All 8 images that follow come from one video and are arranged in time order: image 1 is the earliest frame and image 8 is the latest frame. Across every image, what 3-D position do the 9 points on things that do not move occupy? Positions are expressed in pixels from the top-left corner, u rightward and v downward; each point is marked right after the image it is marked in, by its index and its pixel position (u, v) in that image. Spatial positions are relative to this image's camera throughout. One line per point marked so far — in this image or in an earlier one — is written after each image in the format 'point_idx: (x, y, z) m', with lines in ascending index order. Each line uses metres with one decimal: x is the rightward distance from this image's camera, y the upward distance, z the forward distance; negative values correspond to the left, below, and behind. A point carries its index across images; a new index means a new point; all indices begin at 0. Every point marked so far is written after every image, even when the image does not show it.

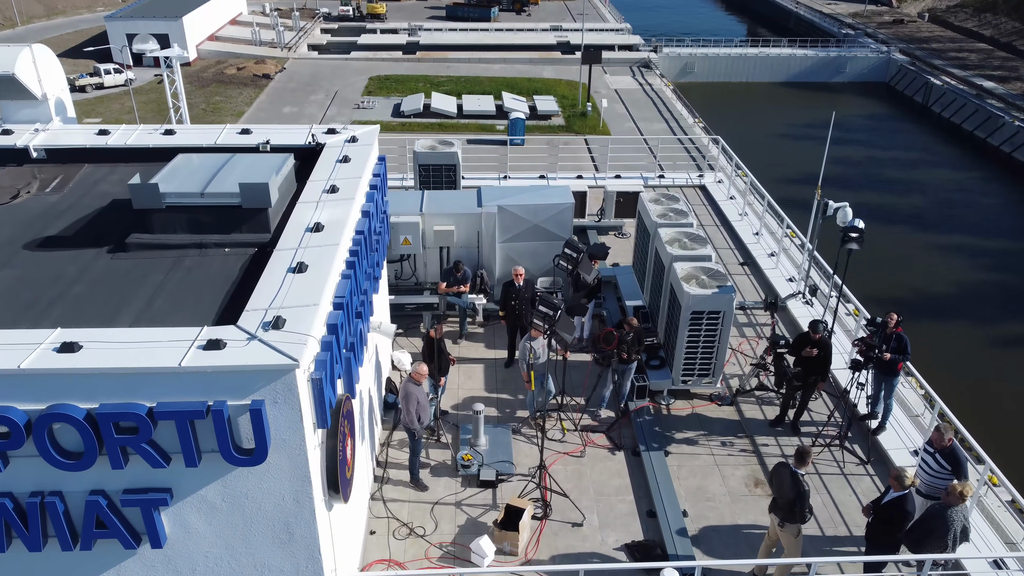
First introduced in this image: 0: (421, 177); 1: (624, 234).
0: (-1.6, +2.0, +14.2) m
1: (+2.1, +1.0, +14.8) m
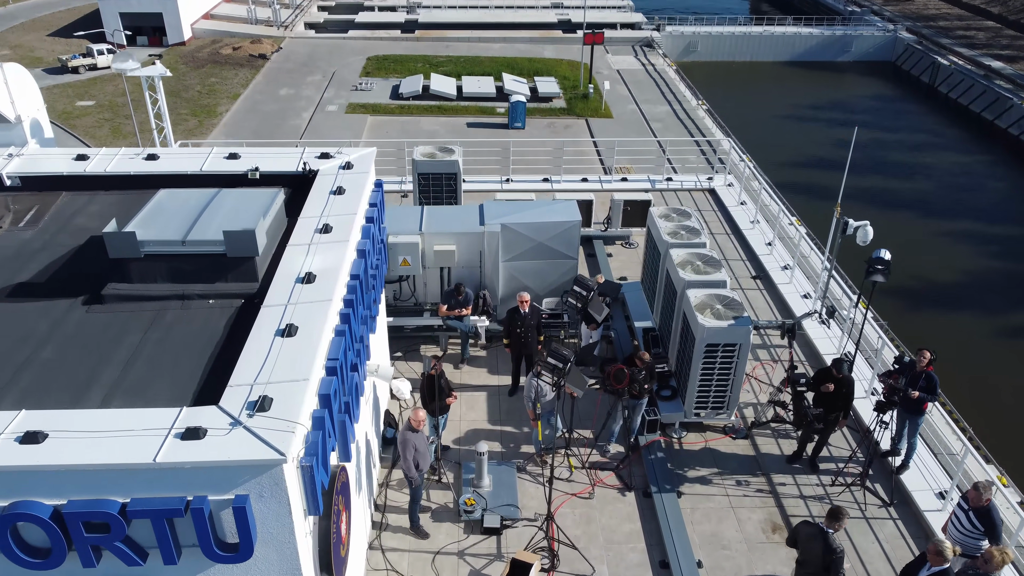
0: (-1.5, +1.7, +13.6) m
1: (+2.1, +0.8, +14.2) m
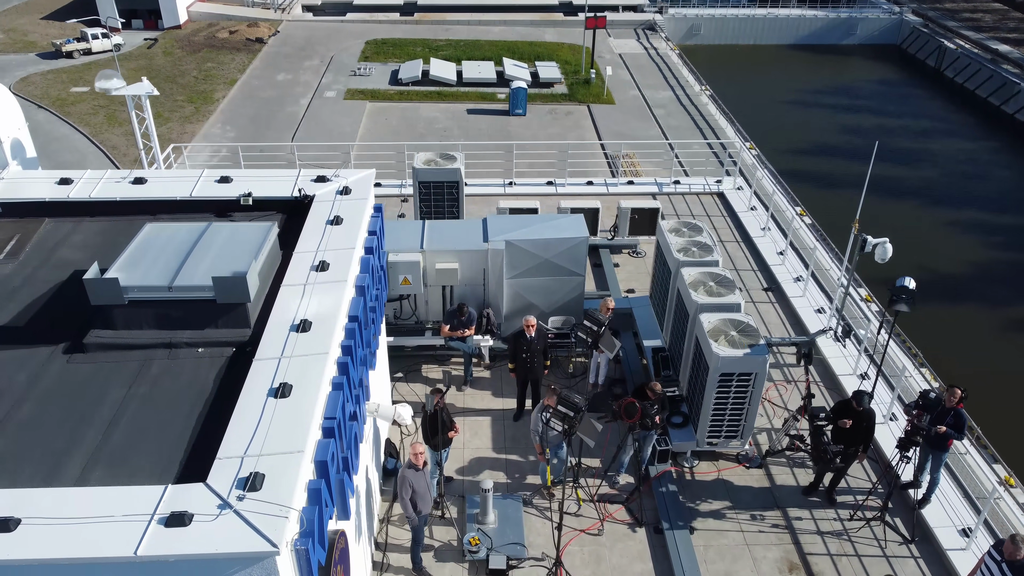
0: (-1.5, +1.5, +13.1) m
1: (+2.2, +0.6, +13.8) m
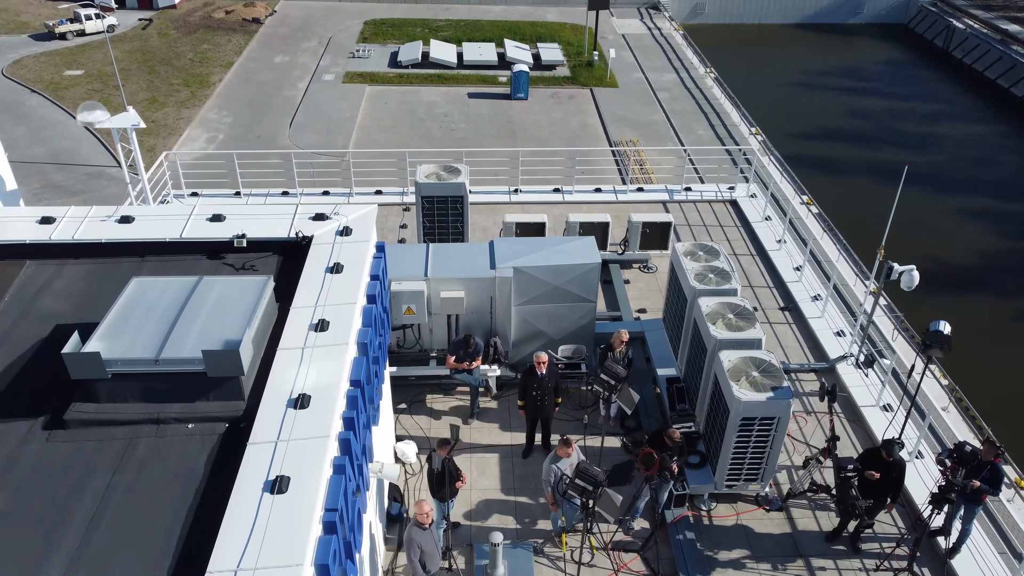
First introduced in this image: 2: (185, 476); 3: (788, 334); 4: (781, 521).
0: (-1.4, +1.2, +12.6) m
1: (+2.3, +0.3, +13.3) m
2: (-2.2, -1.3, +5.4) m
3: (+4.1, -0.7, +12.0) m
4: (+3.0, -2.6, +9.1) m
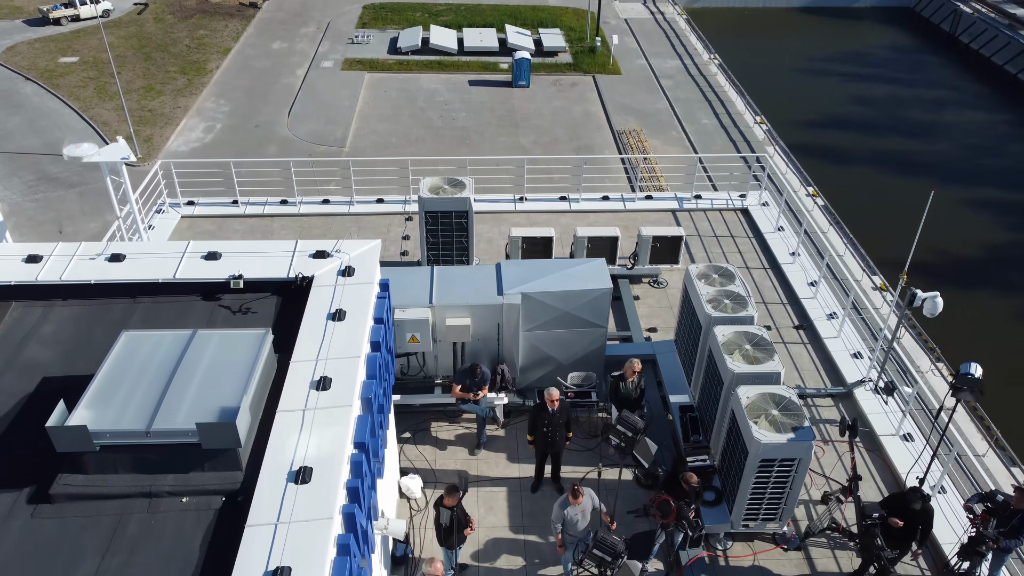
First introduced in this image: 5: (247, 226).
0: (-1.3, +1.0, +12.2) m
1: (+2.4, +0.1, +12.9) m
2: (-2.1, -1.7, +5.0) m
3: (+4.2, -1.0, +11.6) m
4: (+3.1, -3.0, +8.8) m
5: (-4.7, +1.1, +14.4) m
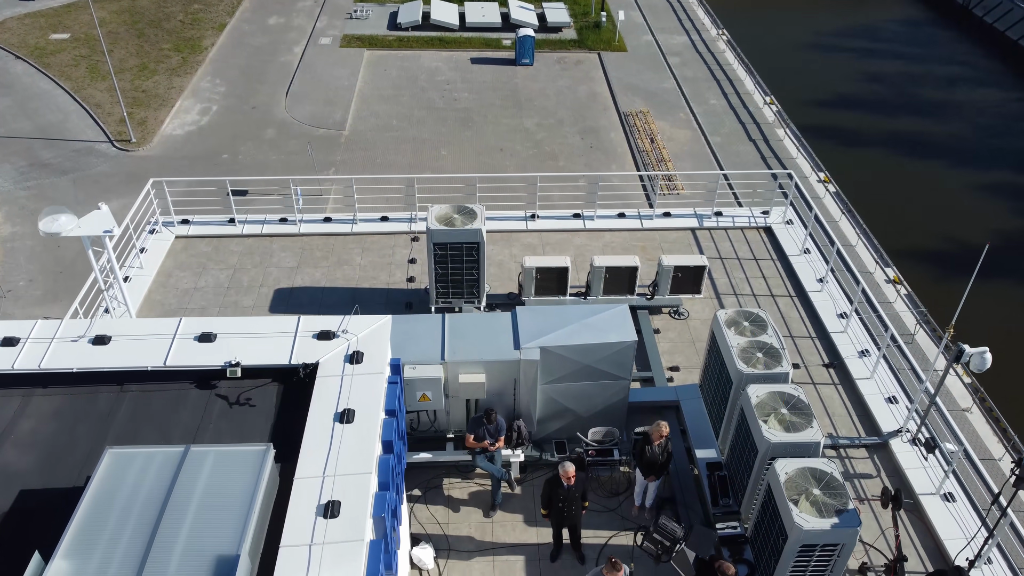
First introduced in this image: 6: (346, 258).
0: (-1.1, +0.5, +11.5) m
1: (+2.6, -0.4, +12.2) m
2: (-1.9, -2.5, +4.4) m
3: (+4.4, -1.5, +11.0) m
4: (+3.3, -3.6, +8.2) m
5: (-4.5, +0.7, +13.7) m
6: (-2.8, +0.5, +13.5) m
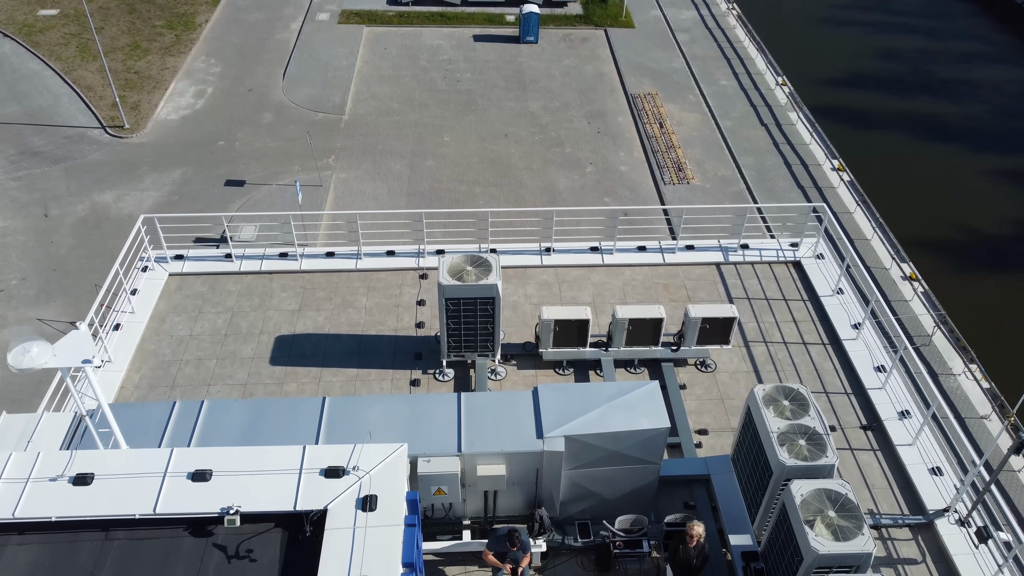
0: (-0.8, -0.3, +10.7) m
1: (+2.8, -1.1, +11.5) m
2: (-1.6, -3.6, +3.8) m
3: (+4.6, -2.3, +10.3) m
4: (+3.6, -4.6, +7.7) m
5: (-4.3, 0.0, +12.9) m
6: (-2.5, -0.2, +12.7) m
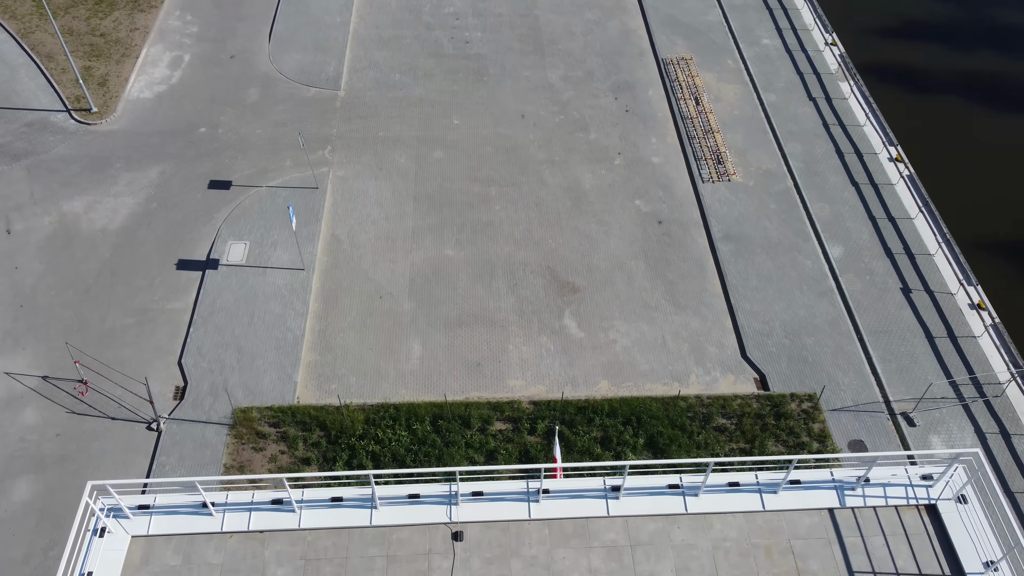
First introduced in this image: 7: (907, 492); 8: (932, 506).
0: (-0.1, -4.0, +7.9) m
1: (+3.6, -4.7, +8.8) m
2: (-0.9, -8.3, +1.6) m
3: (+5.4, -6.0, +7.9) m
4: (+4.3, -8.6, +5.6) m
5: (-3.6, -3.3, +10.1) m
6: (-1.8, -3.6, +9.9) m
7: (+5.2, -2.7, +10.6) m
8: (+5.5, -2.9, +10.5) m
